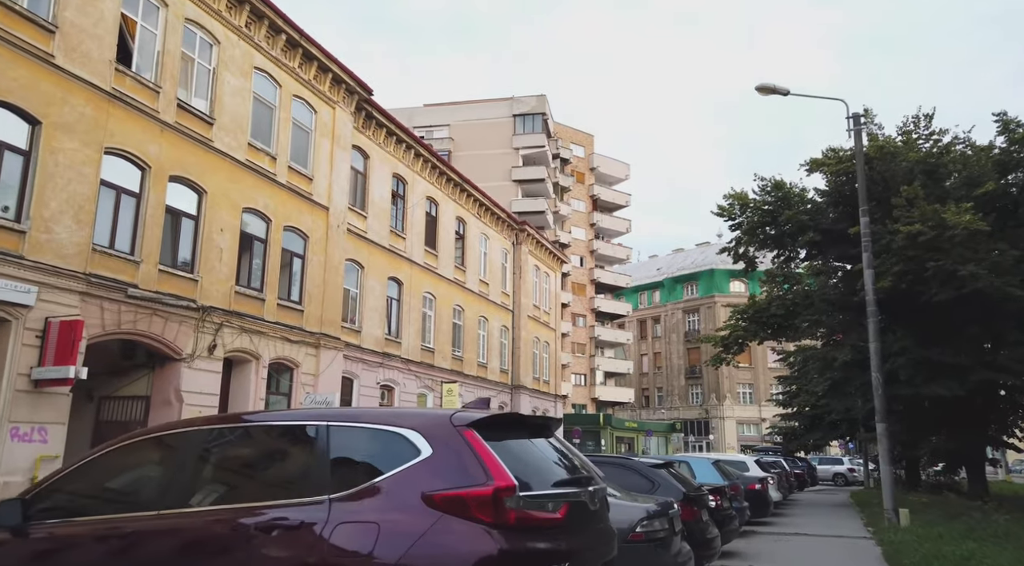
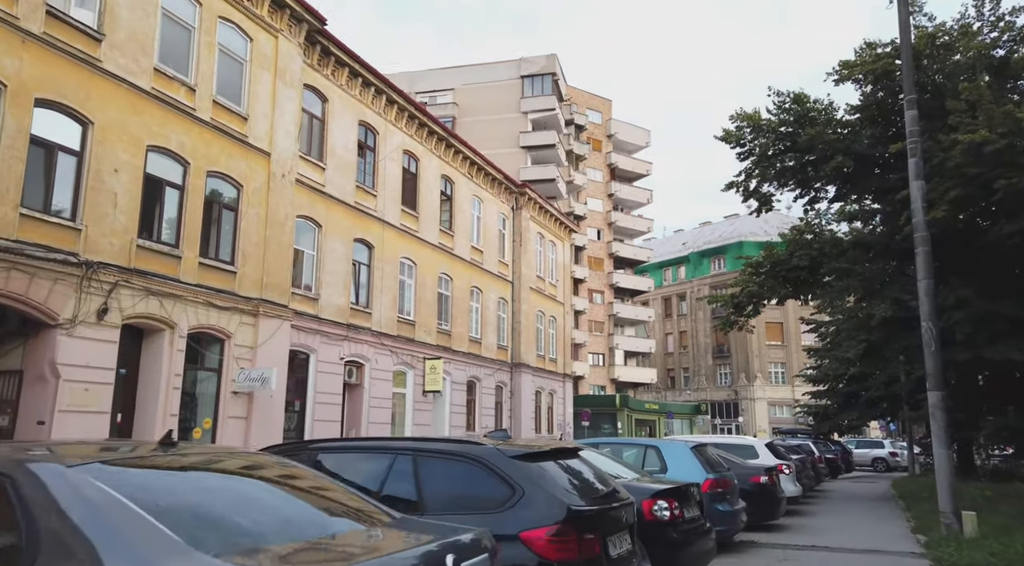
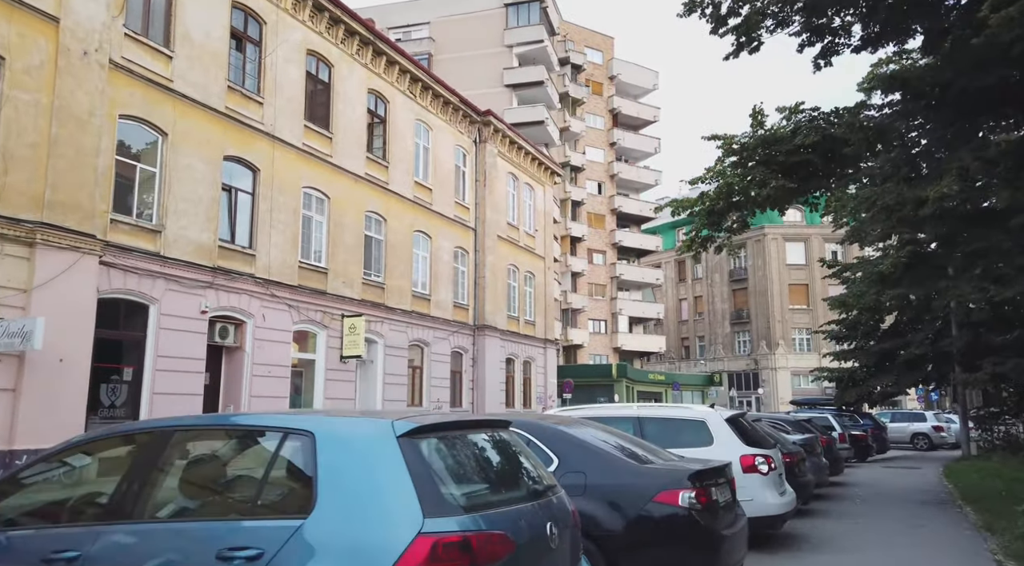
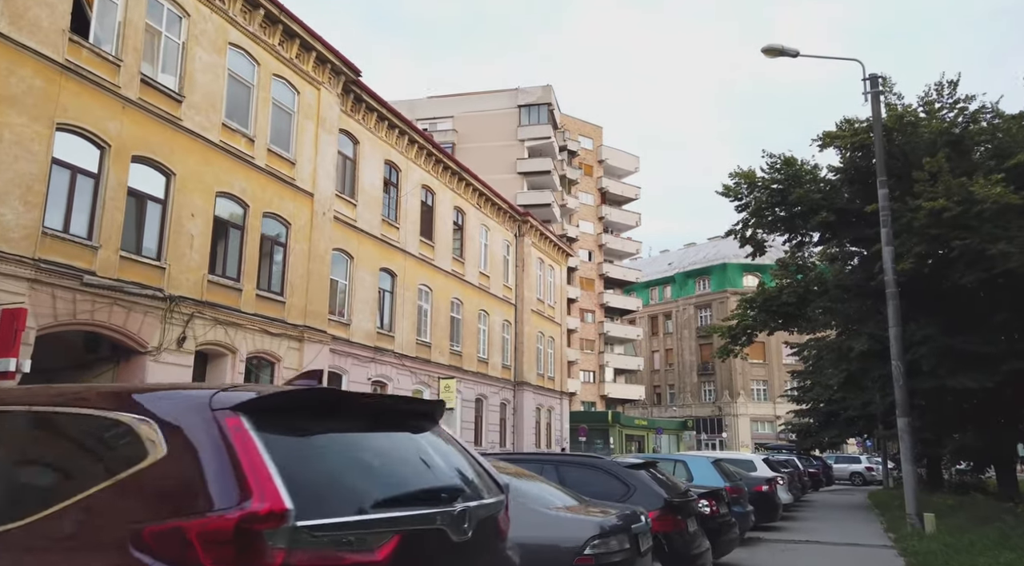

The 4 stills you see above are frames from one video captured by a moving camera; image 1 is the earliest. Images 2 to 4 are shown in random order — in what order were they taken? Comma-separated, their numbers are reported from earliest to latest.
4, 2, 3
